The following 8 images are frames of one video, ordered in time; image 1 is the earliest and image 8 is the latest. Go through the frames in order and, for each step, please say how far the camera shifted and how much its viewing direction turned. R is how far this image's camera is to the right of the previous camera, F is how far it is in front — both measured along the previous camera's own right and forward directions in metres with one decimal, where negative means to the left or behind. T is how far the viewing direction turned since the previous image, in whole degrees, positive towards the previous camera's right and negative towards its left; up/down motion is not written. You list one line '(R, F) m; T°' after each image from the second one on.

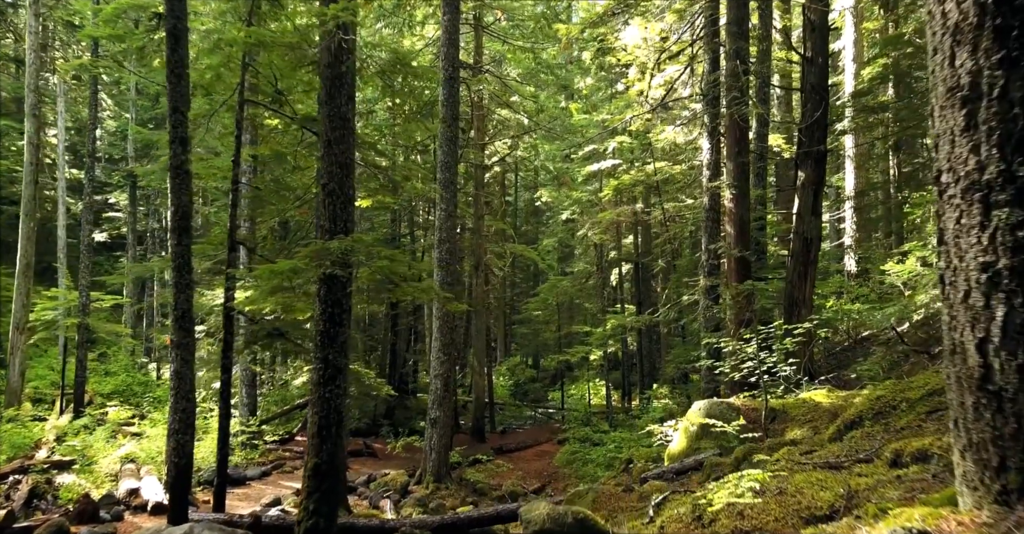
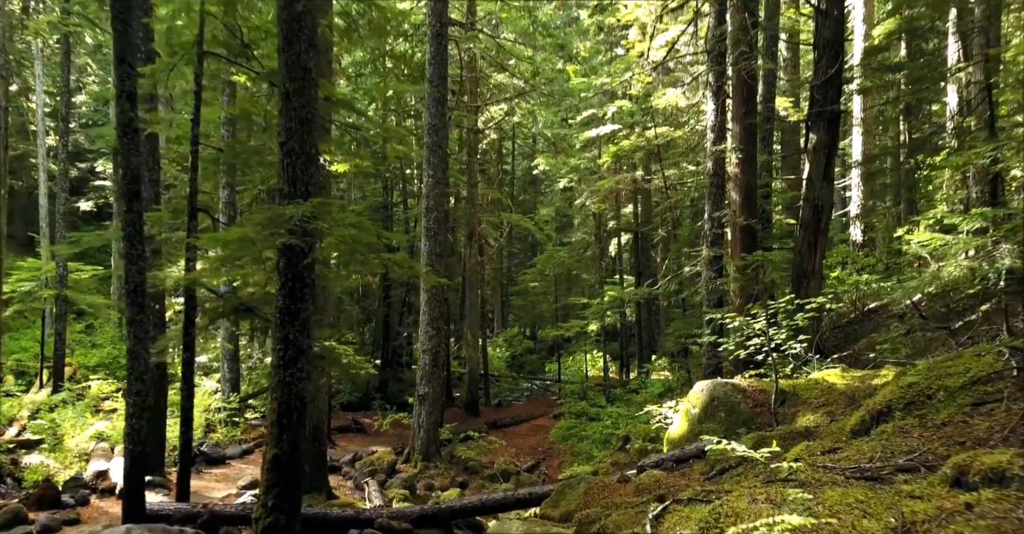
(+0.2, +0.9) m; 0°
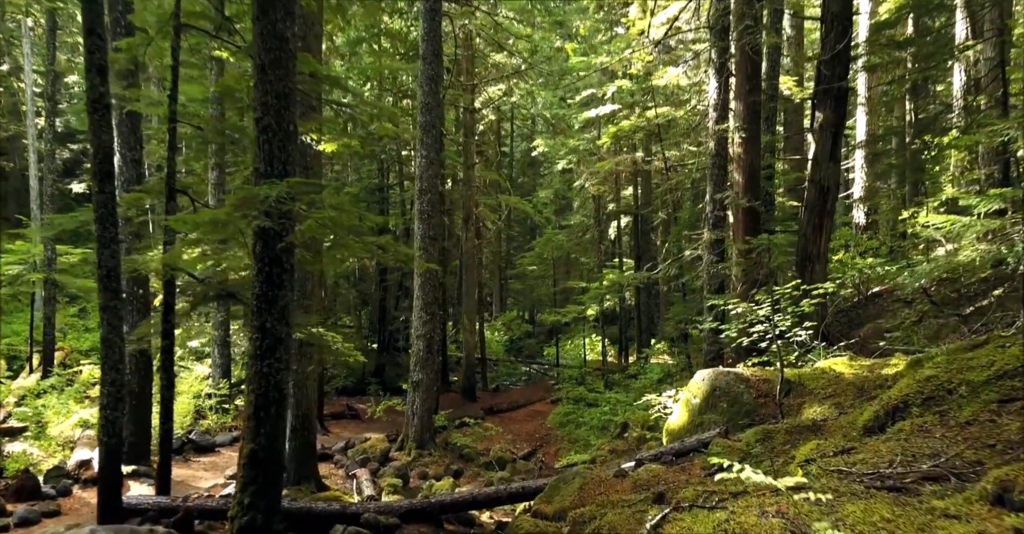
(+0.1, +0.5) m; 0°
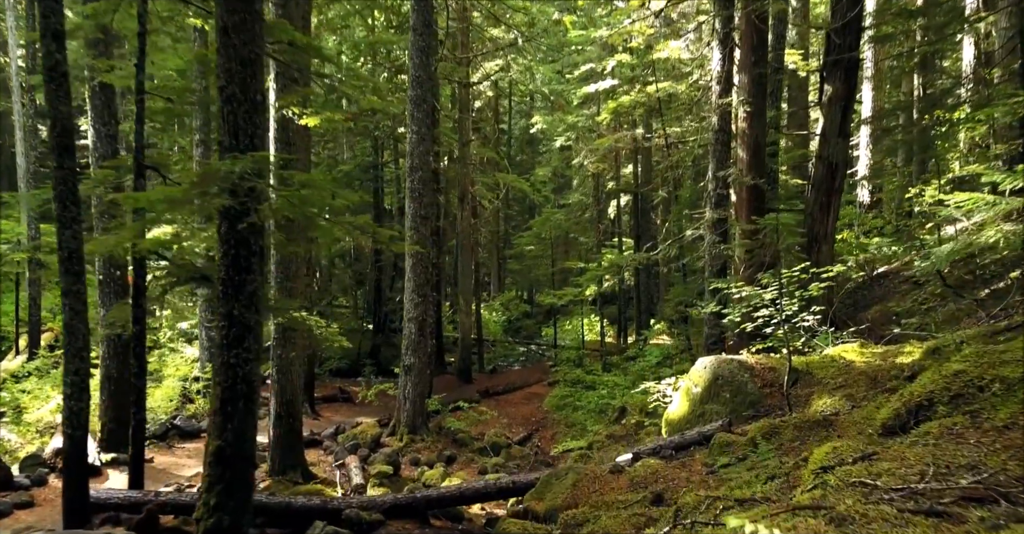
(+0.1, +0.6) m; 0°
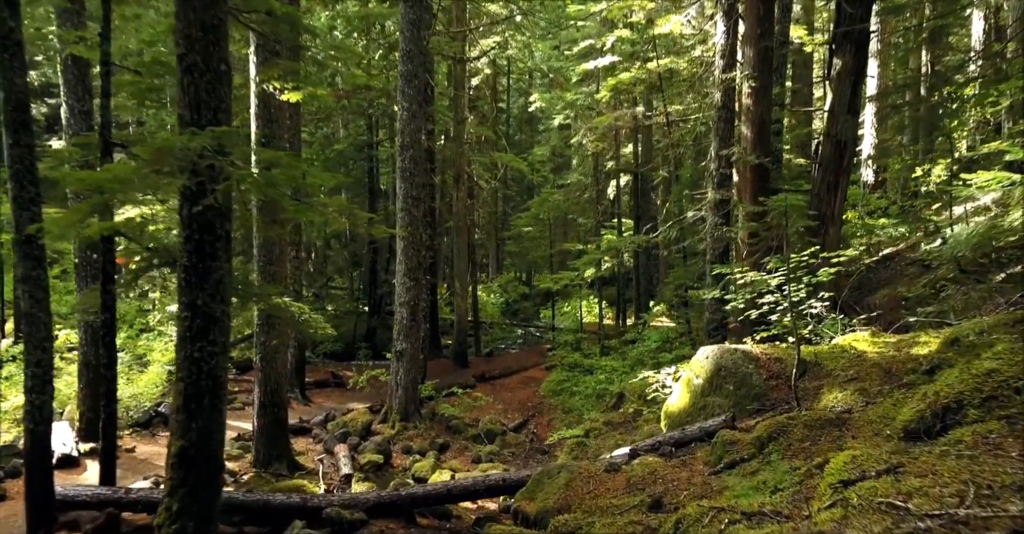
(+0.1, +0.5) m; 0°
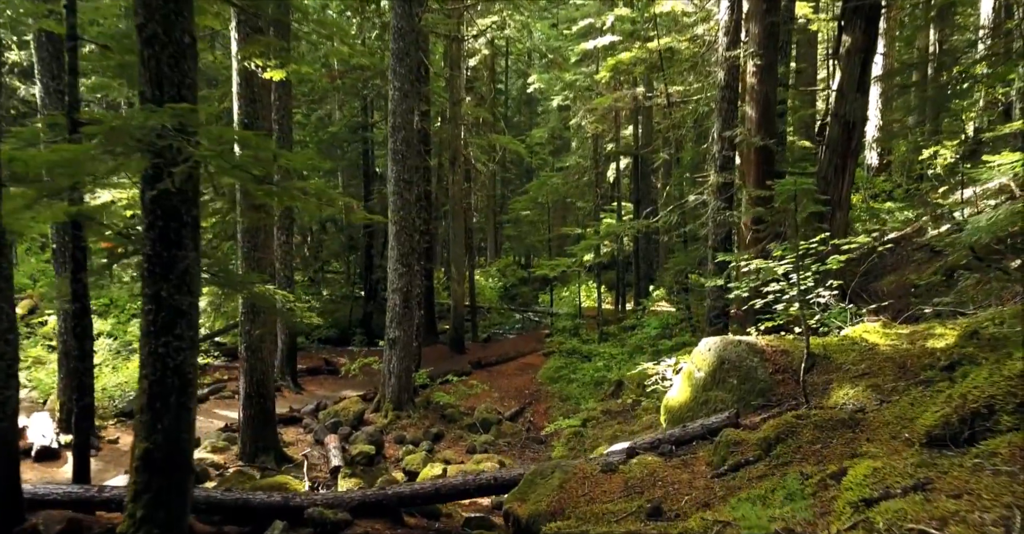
(+0.1, +0.5) m; 0°
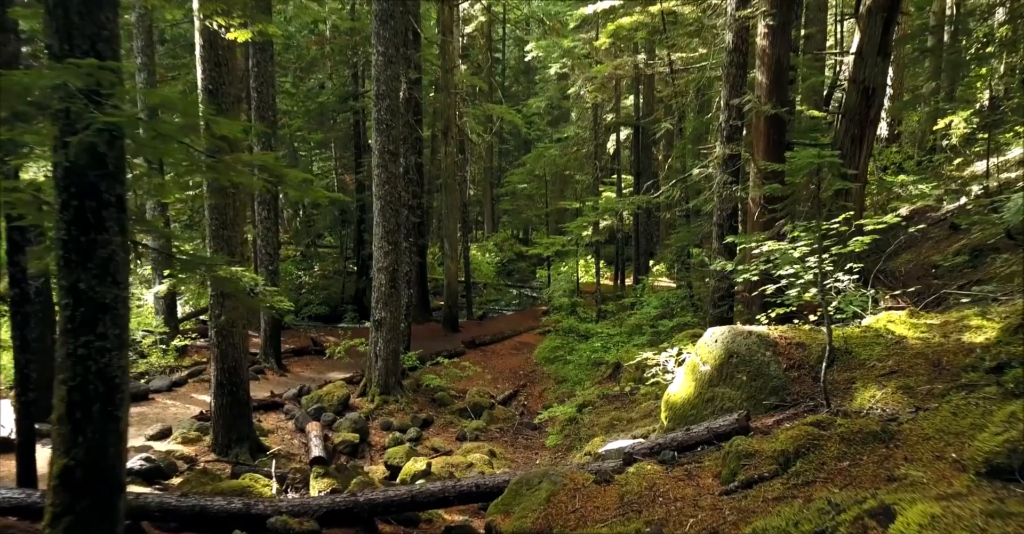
(+0.1, +0.9) m; 0°
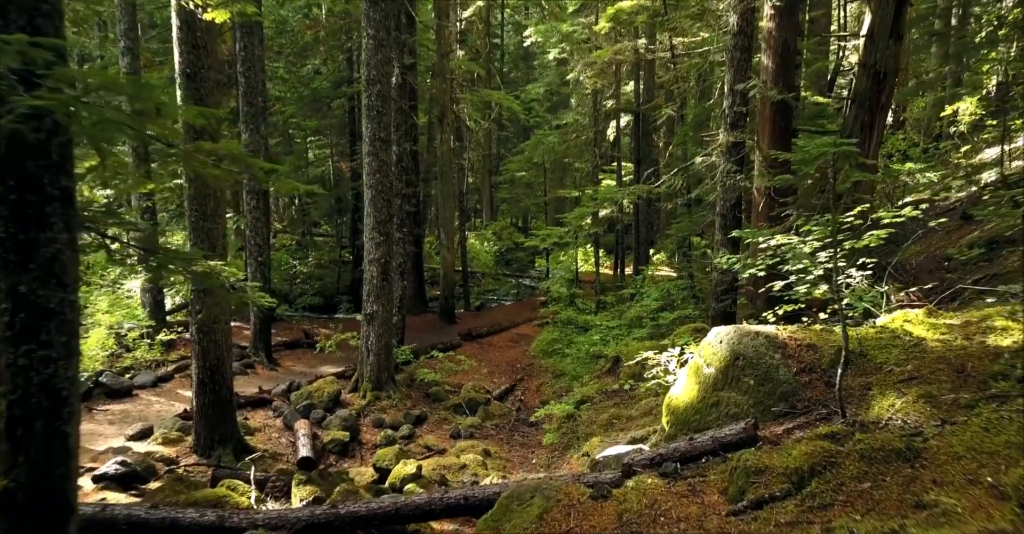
(+0.1, +0.5) m; 0°
